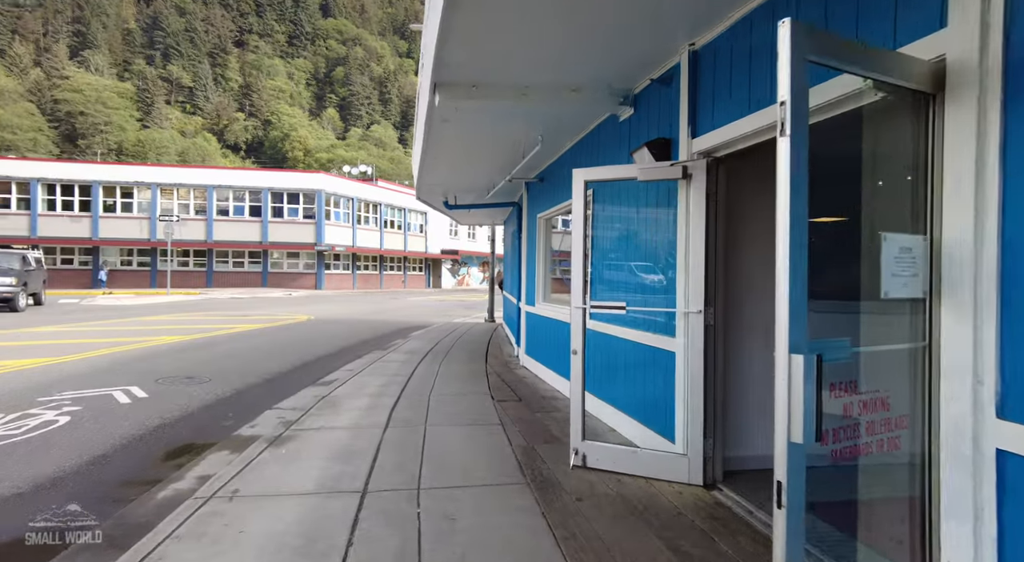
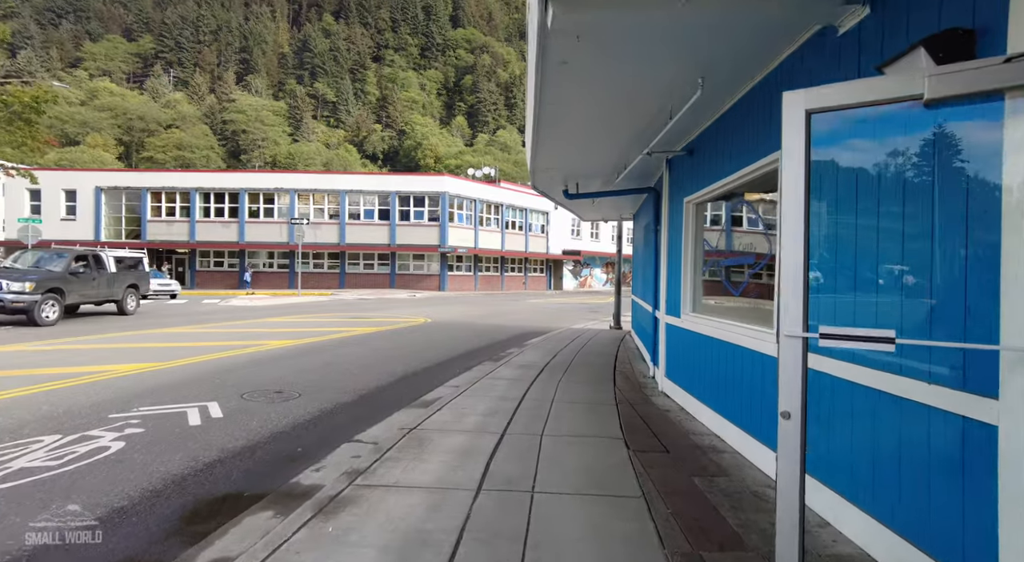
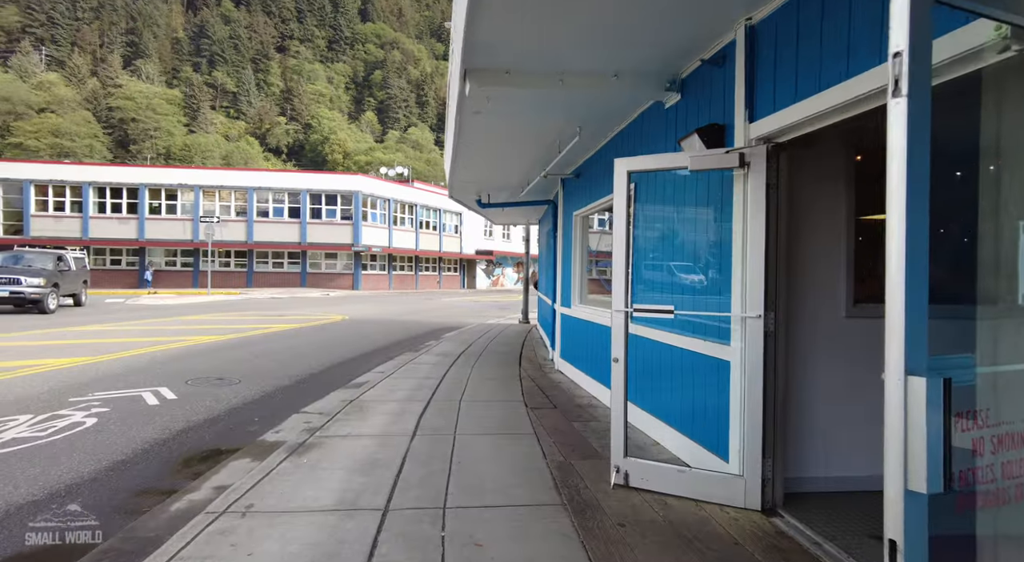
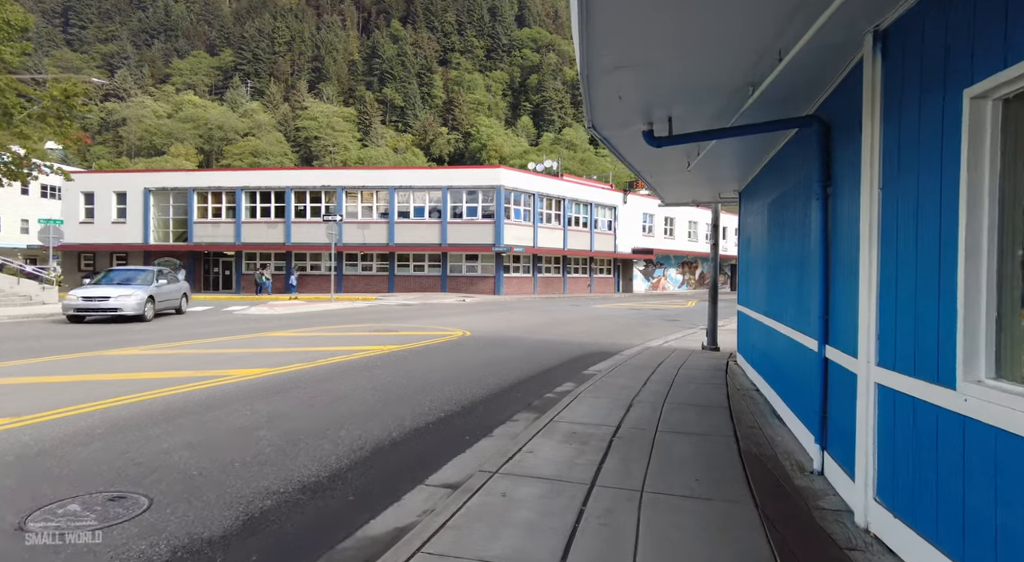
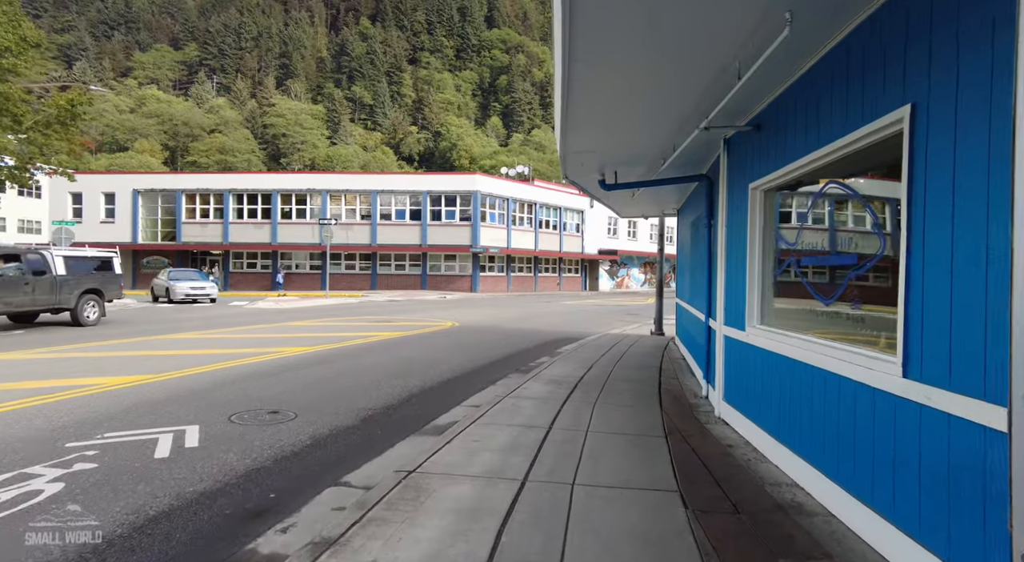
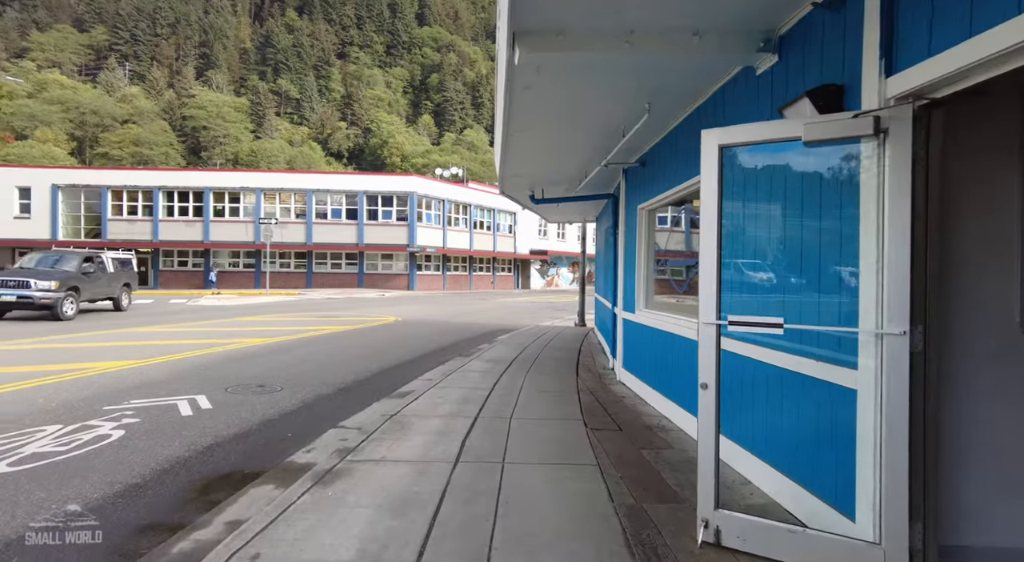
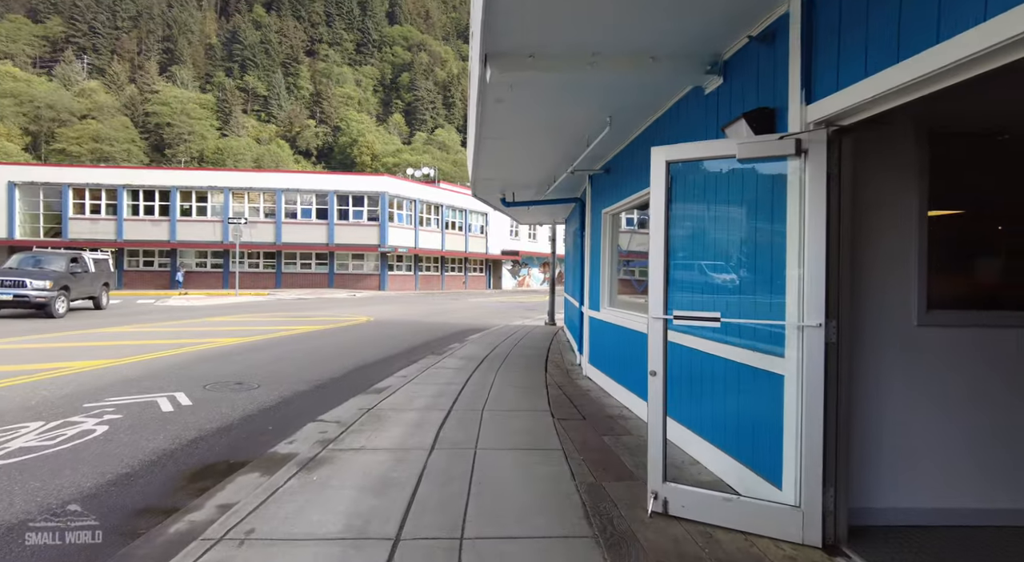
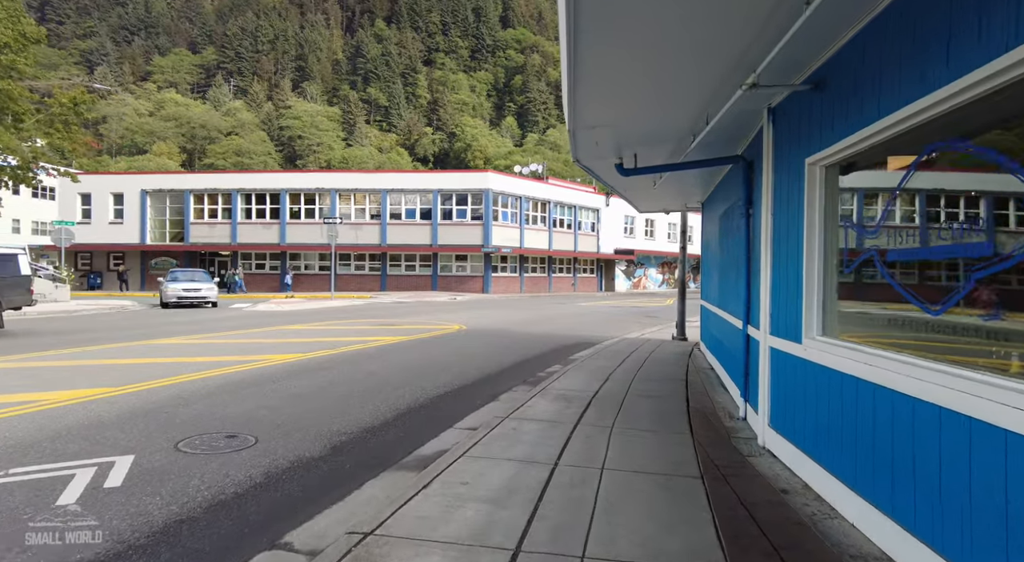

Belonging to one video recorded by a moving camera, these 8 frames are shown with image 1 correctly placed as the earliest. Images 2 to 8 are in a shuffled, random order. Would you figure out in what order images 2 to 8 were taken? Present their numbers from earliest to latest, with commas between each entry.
3, 7, 6, 2, 5, 8, 4
